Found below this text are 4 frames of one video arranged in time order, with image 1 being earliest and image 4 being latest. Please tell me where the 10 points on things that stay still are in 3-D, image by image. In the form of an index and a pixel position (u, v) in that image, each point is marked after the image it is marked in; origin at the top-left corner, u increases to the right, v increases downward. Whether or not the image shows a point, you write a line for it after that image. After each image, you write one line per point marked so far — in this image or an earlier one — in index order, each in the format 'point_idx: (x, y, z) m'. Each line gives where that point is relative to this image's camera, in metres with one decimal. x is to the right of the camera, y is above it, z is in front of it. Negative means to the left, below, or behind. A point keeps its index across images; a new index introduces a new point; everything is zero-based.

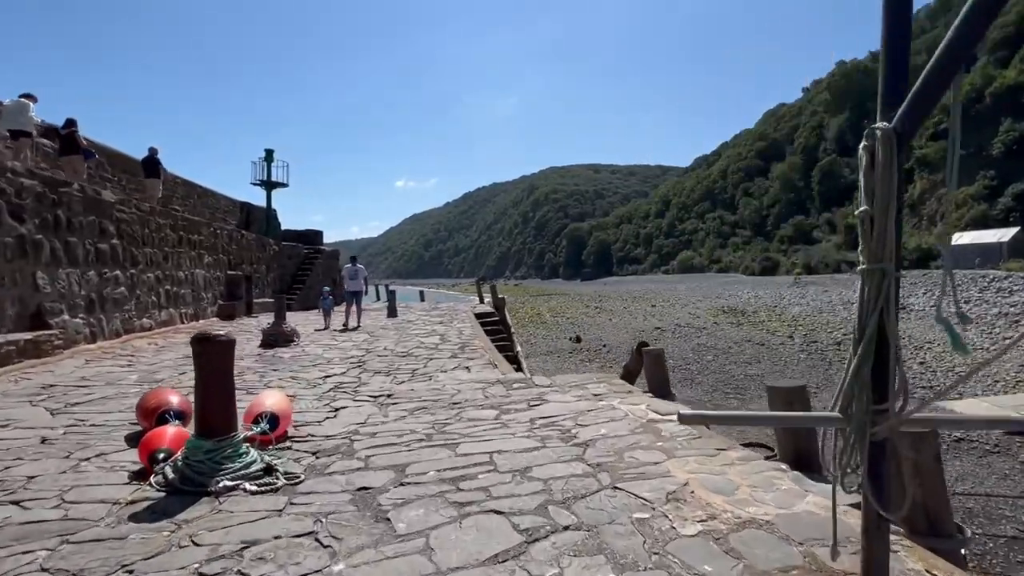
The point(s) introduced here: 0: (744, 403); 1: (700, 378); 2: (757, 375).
0: (+7.3, -3.6, +14.7) m
1: (+7.3, -3.5, +18.1) m
2: (+9.4, -3.4, +18.0) m
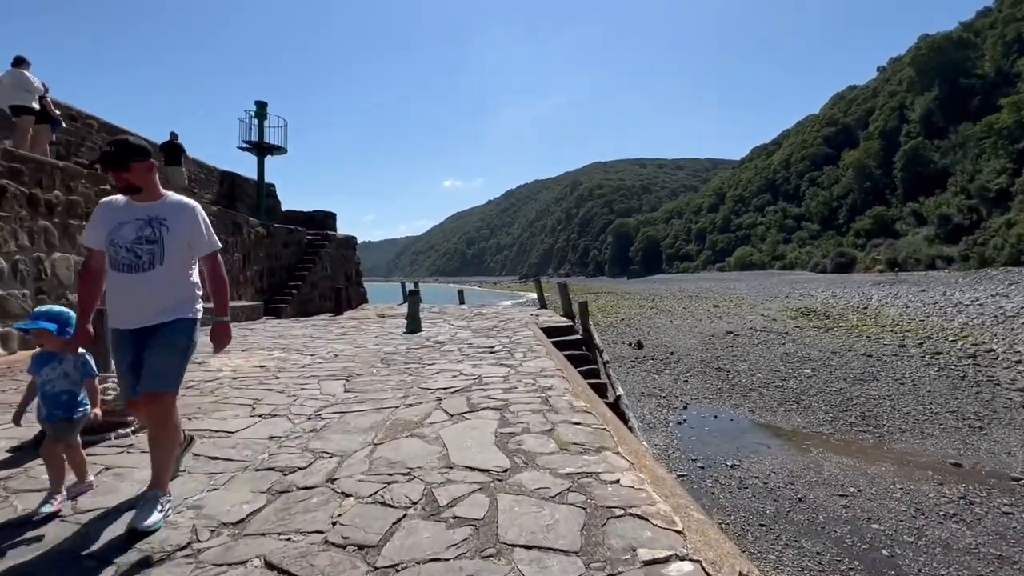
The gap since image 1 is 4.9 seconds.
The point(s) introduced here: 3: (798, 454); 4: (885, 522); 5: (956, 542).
0: (+8.9, -3.6, +11.1) m
1: (+9.1, -3.4, +14.4) m
2: (+11.2, -3.3, +14.2) m
3: (+6.3, -3.7, +10.4) m
4: (+6.0, -3.7, +7.5) m
5: (+6.5, -3.7, +6.9) m
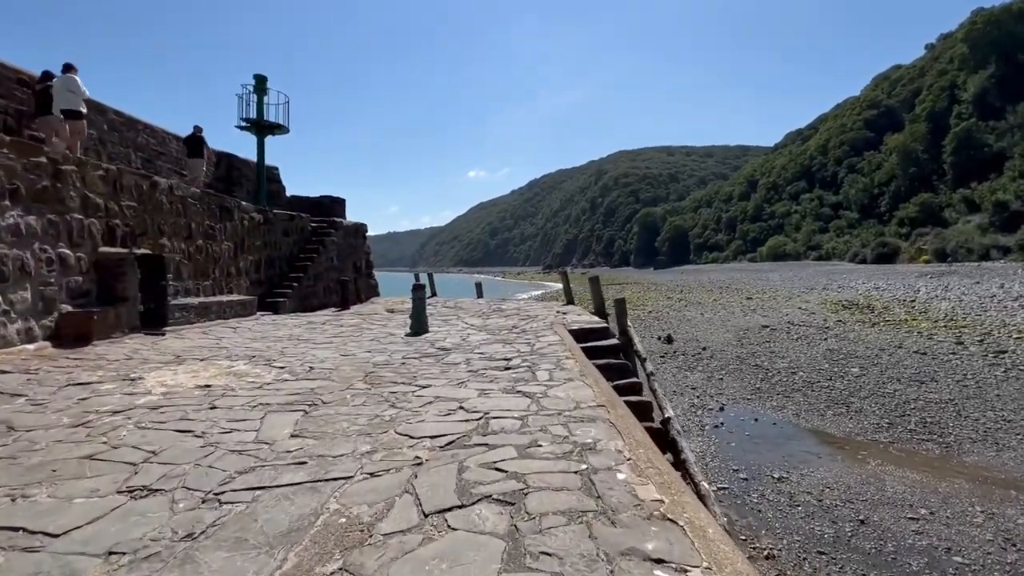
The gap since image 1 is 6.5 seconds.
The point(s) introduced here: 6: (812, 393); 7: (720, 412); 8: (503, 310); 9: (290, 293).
0: (+9.3, -3.5, +9.9) m
1: (+9.7, -3.2, +13.2) m
2: (+11.8, -3.1, +12.9) m
3: (+6.8, -3.5, +9.3) m
4: (+6.3, -3.7, +6.5) m
5: (+6.8, -3.7, +5.8) m
6: (+9.1, -3.2, +14.3) m
7: (+5.7, -3.4, +12.9) m
8: (-0.2, -0.4, +8.7) m
9: (-4.9, -0.1, +10.3) m
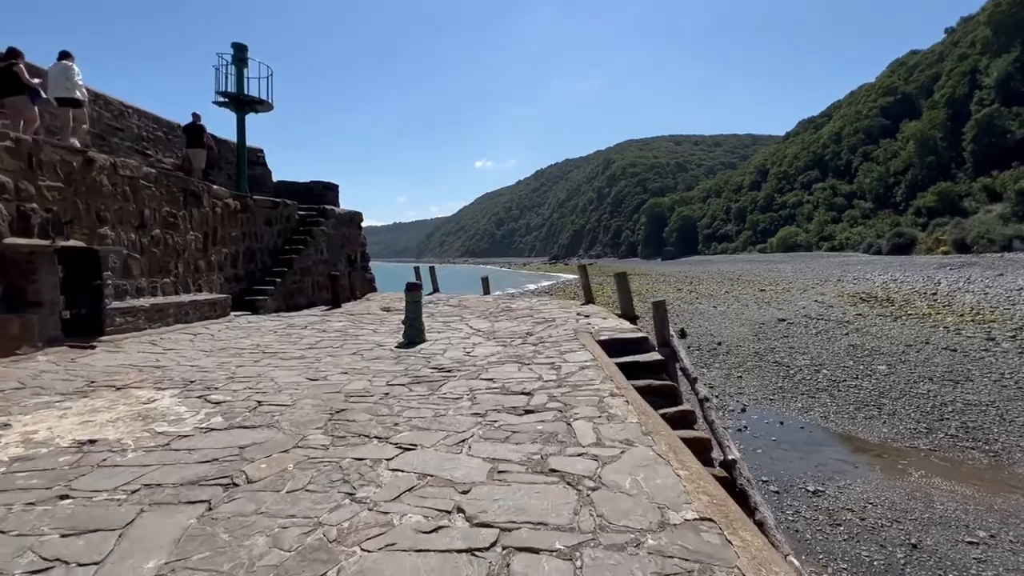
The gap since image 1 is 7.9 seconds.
0: (+9.5, -3.4, +9.0) m
1: (+9.9, -3.1, +12.4) m
2: (+12.0, -3.0, +12.0) m
3: (+7.0, -3.5, +8.5) m
4: (+6.4, -3.6, +5.7) m
5: (+6.9, -3.6, +5.0) m
6: (+9.4, -3.0, +13.4) m
7: (+6.0, -3.2, +12.1) m
8: (0.0, -0.3, +7.9) m
9: (-4.7, 0.0, +9.6) m
